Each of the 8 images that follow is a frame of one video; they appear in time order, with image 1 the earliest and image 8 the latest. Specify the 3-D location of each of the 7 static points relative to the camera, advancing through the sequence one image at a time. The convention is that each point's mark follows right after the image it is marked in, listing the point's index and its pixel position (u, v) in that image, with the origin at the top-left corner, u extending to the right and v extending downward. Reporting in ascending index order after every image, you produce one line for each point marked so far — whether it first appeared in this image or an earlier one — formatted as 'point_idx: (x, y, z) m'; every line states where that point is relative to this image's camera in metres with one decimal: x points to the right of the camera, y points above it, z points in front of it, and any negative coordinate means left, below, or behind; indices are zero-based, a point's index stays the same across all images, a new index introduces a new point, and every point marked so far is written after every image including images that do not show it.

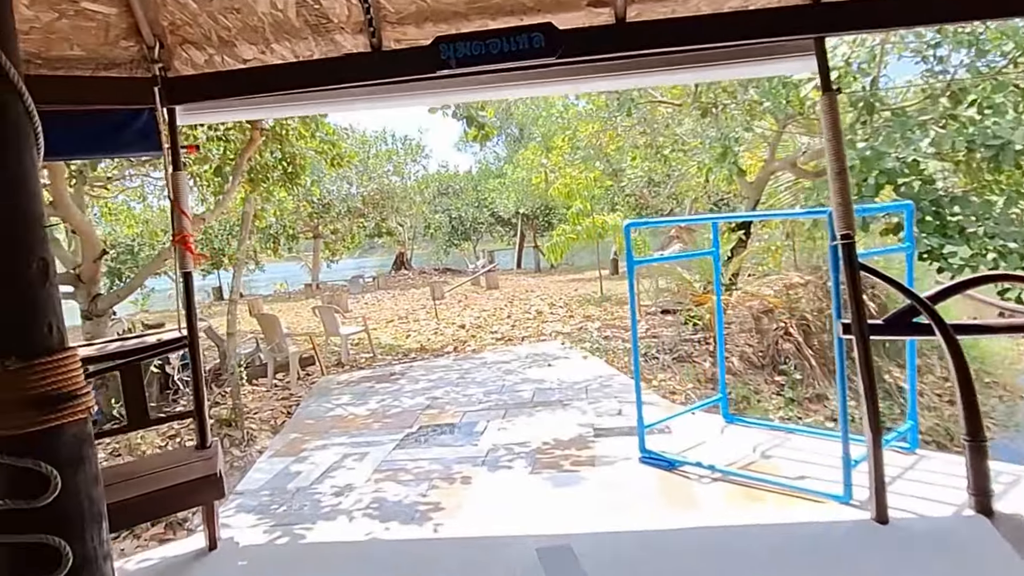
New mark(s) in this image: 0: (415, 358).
0: (-0.9, -0.6, +7.3) m
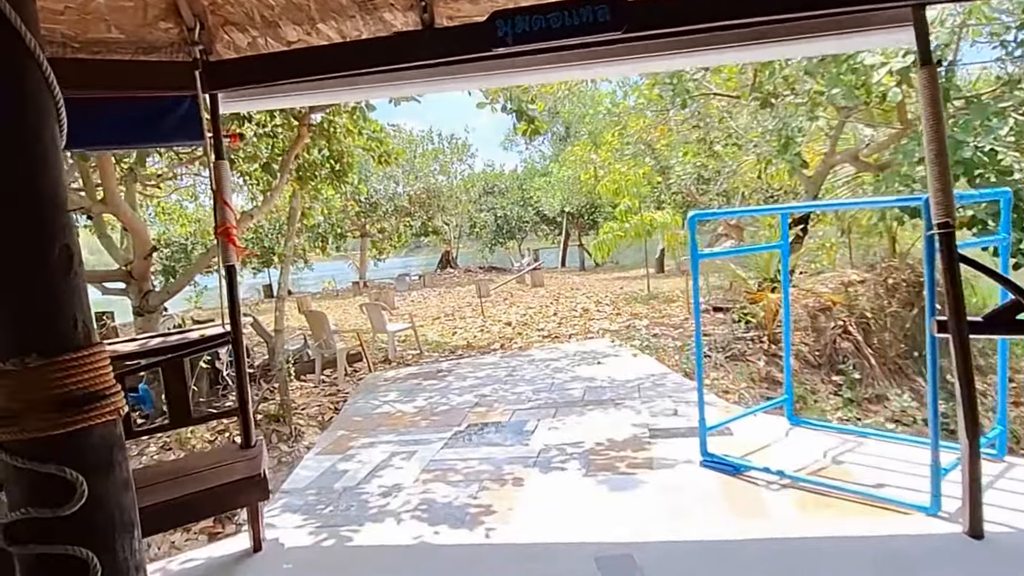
0: (-0.5, -0.6, +7.2) m
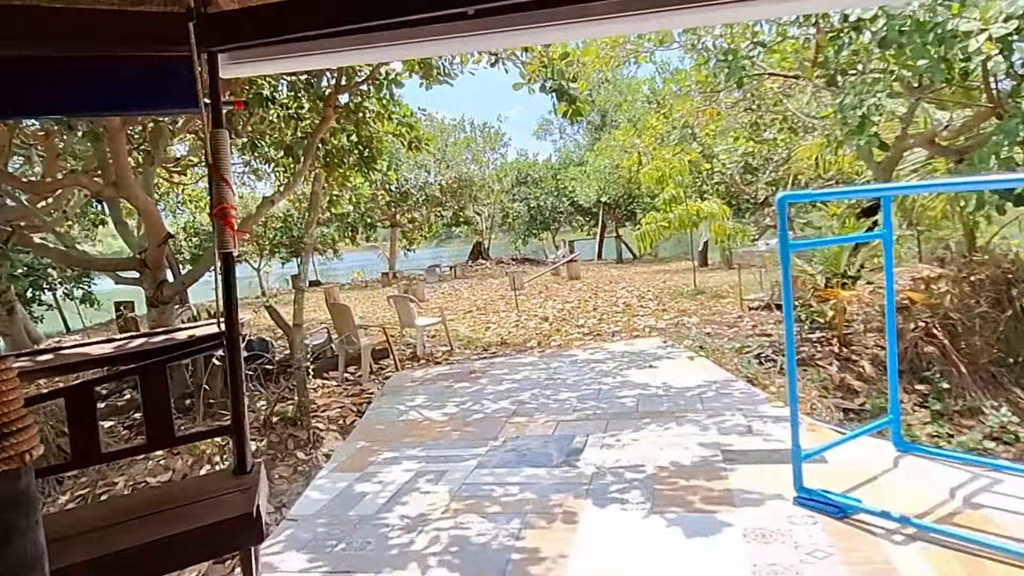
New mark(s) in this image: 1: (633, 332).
0: (-0.1, -0.5, +6.7) m
1: (+1.1, -0.4, +7.1) m
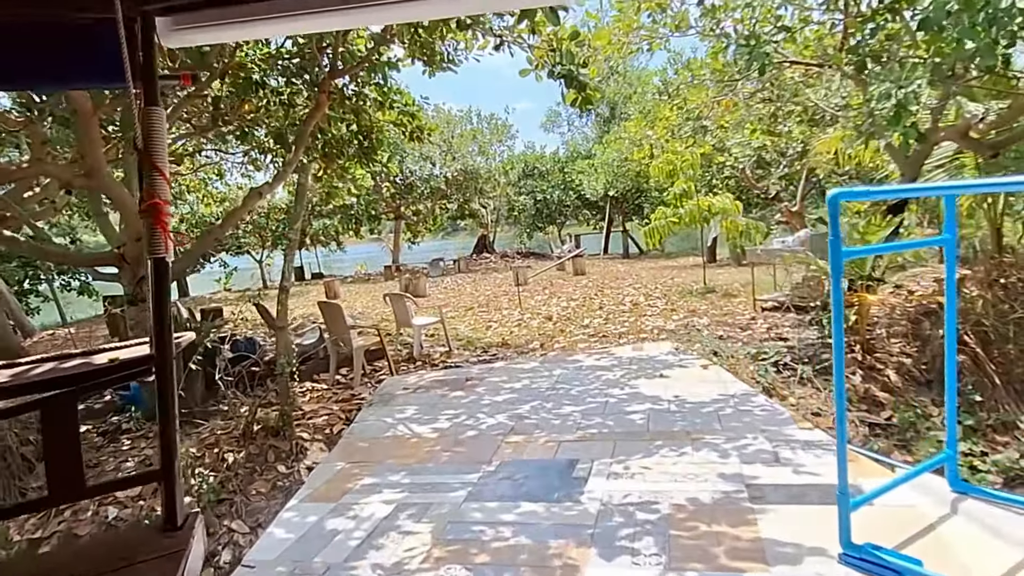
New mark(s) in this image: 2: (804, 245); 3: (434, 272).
0: (-0.1, -0.5, +6.4) m
1: (+1.1, -0.4, +6.8) m
2: (+2.6, +0.4, +7.1) m
3: (-1.5, +0.3, +15.8) m
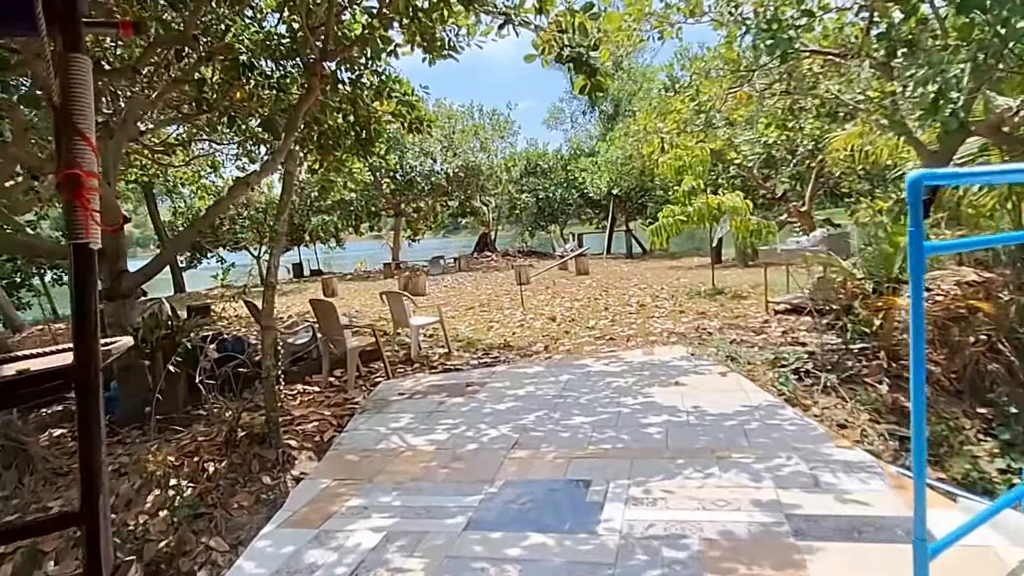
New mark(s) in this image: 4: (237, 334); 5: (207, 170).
0: (-0.1, -0.5, +6.0) m
1: (+1.1, -0.4, +6.4) m
2: (+2.6, +0.4, +6.8) m
3: (-1.5, +0.4, +15.5) m
4: (-2.0, -0.3, +5.8) m
5: (-4.0, +1.6, +10.7) m
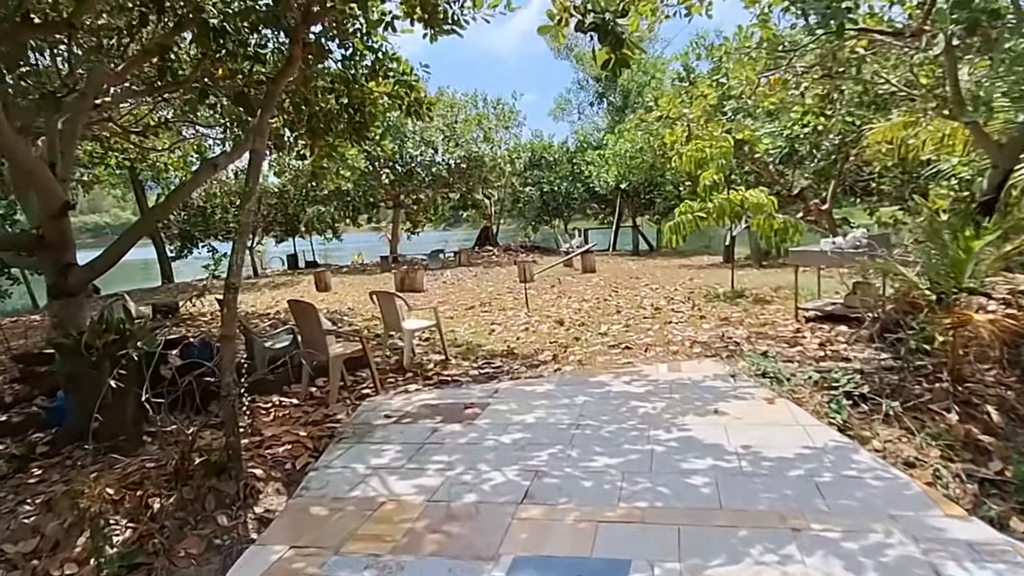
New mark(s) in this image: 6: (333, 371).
0: (-0.1, -0.5, +5.4) m
1: (+1.1, -0.4, +5.8) m
2: (+2.7, +0.3, +6.2) m
3: (-1.4, +0.4, +14.8) m
4: (-2.0, -0.3, +5.1) m
5: (-4.0, +1.7, +10.0) m
6: (-1.1, -0.5, +4.8) m
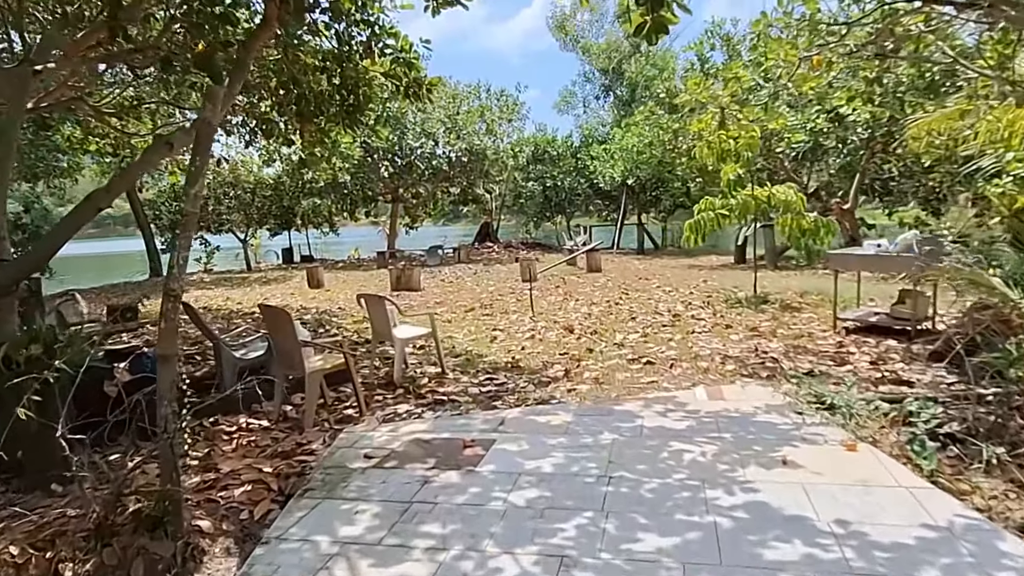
0: (0.0, -0.6, +4.7) m
1: (+1.2, -0.5, +5.1) m
2: (+2.7, +0.2, +5.4) m
3: (-1.4, +0.5, +14.1) m
4: (-1.9, -0.3, +4.4) m
5: (-3.9, +1.7, +9.2) m
6: (-1.0, -0.5, +4.1) m
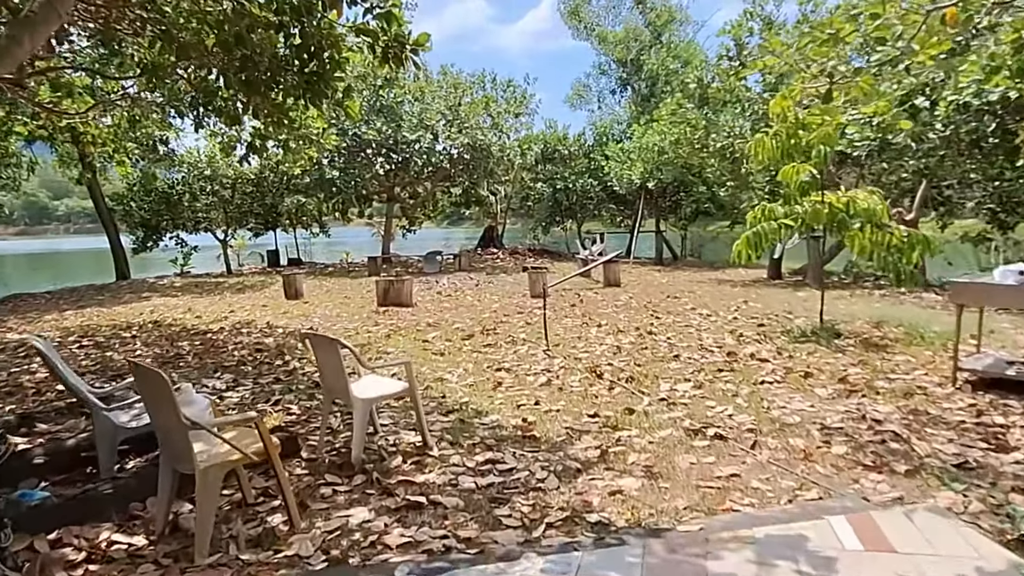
0: (0.0, -0.7, +3.1) m
1: (+1.2, -0.7, +3.5) m
2: (+2.8, 0.0, +3.9) m
3: (-1.3, +0.3, +12.5) m
4: (-1.9, -0.5, +2.9) m
5: (-3.8, +1.6, +7.7) m
6: (-1.0, -0.7, +2.6) m
